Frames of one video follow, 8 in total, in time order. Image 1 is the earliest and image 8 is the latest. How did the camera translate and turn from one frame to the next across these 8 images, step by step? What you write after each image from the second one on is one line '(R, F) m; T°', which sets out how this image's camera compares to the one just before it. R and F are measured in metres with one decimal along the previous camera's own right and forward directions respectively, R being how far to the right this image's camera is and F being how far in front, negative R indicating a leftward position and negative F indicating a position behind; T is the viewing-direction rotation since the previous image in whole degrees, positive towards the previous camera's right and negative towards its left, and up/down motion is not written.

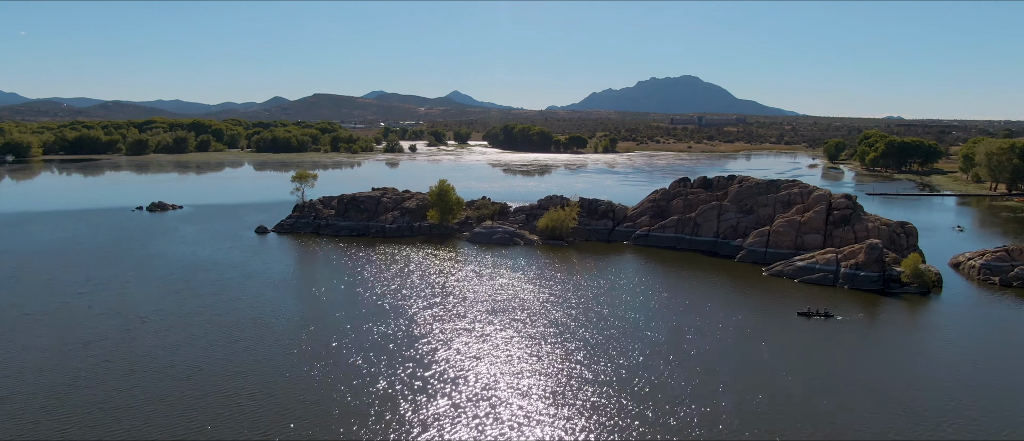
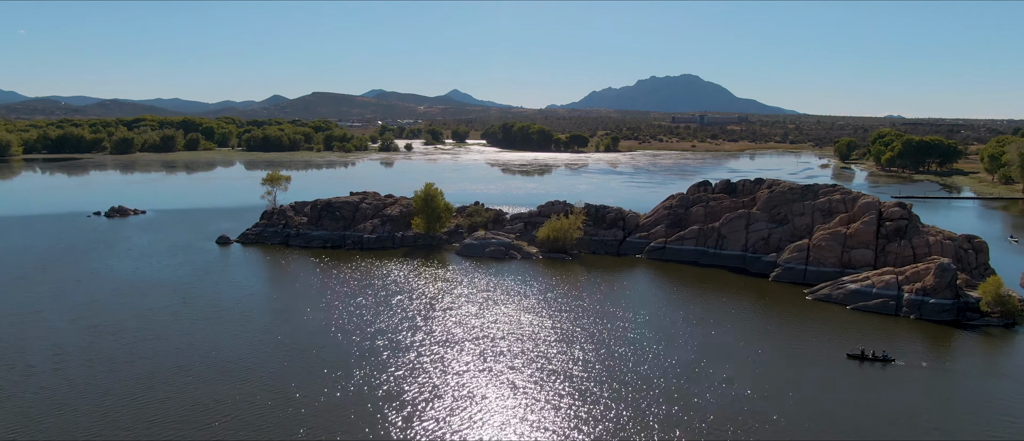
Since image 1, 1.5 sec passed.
(+0.3, +7.6) m; 0°
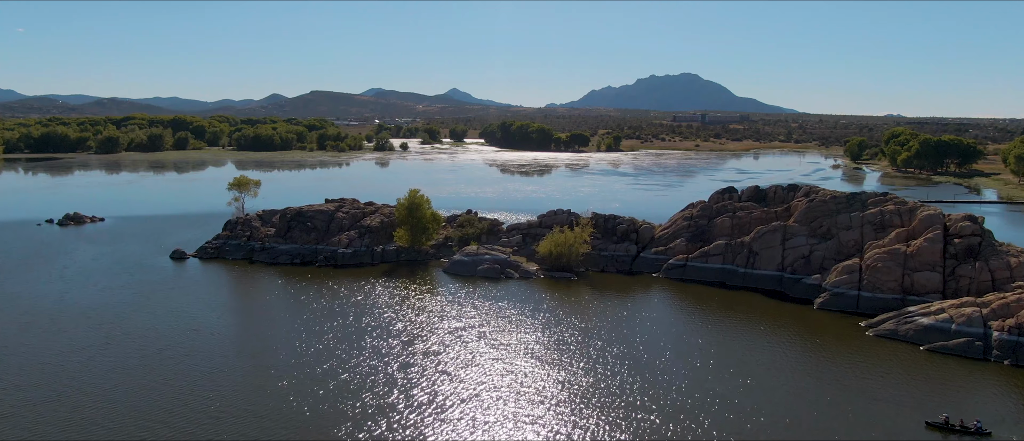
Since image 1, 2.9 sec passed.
(+0.2, +7.0) m; 0°
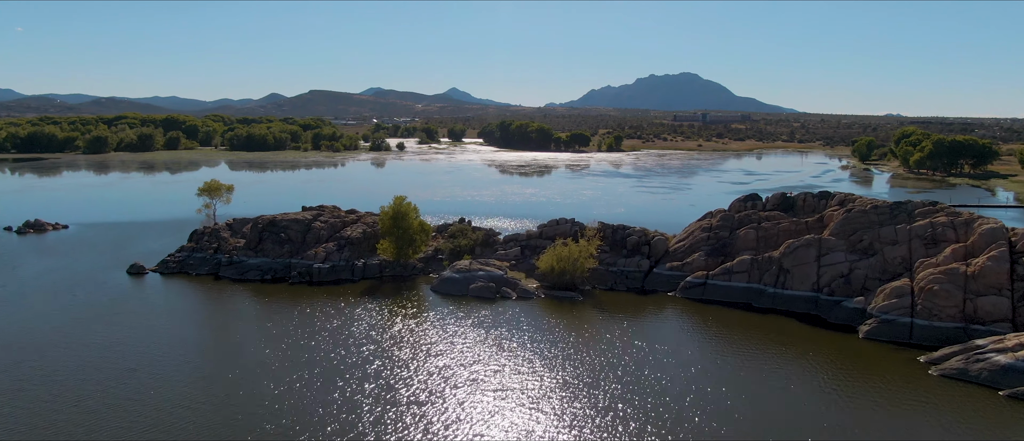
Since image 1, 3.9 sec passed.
(+0.1, +5.1) m; 0°
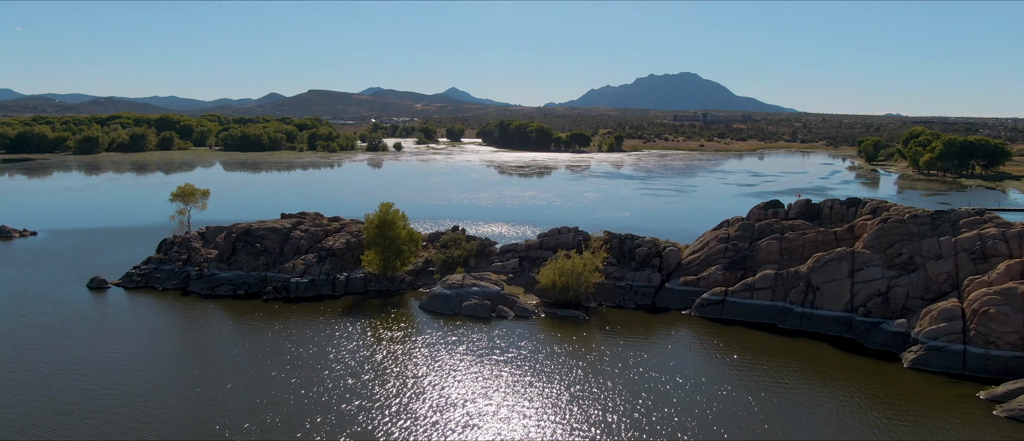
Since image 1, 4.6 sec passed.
(+0.1, +3.8) m; 0°
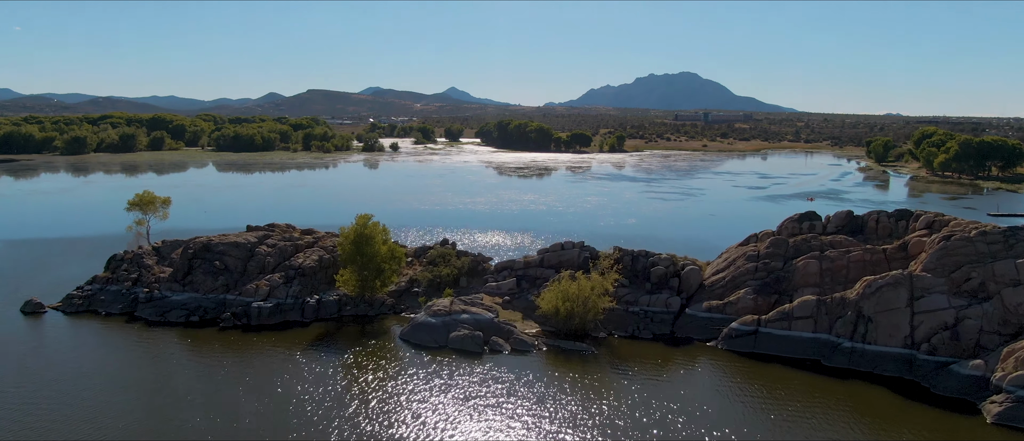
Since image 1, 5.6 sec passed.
(+0.1, +5.1) m; 0°
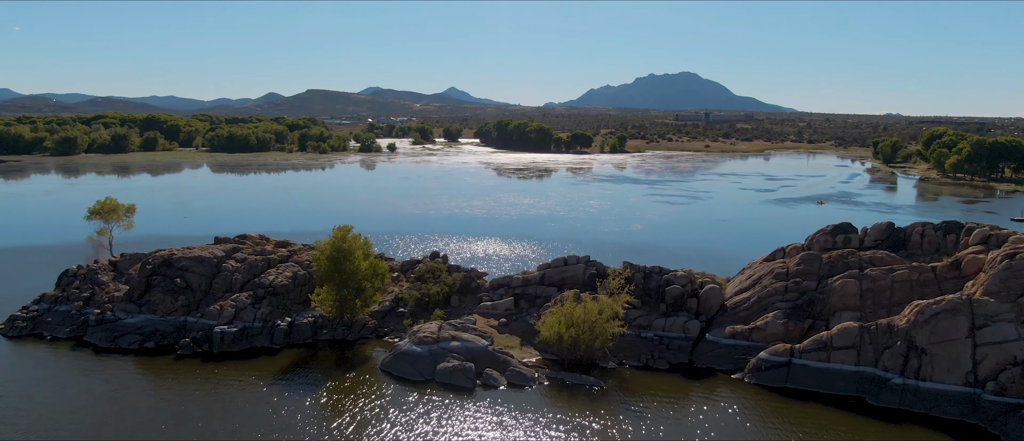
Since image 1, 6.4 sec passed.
(+0.1, +3.8) m; 0°
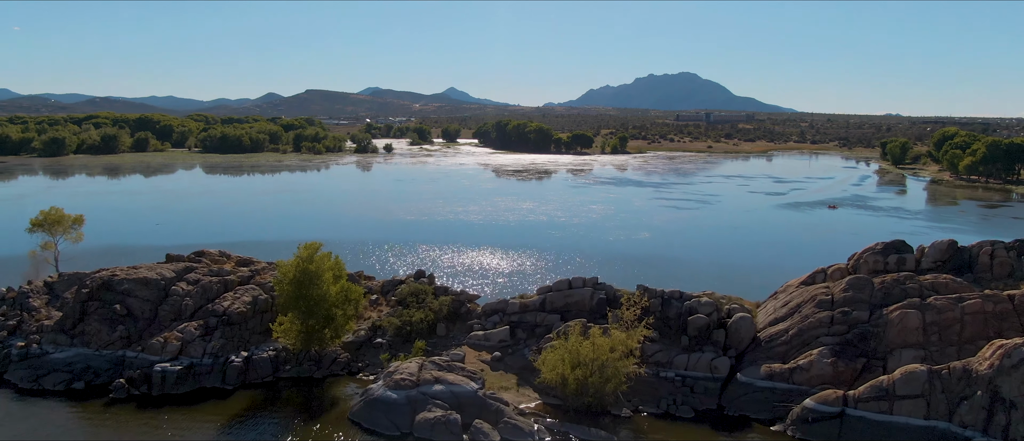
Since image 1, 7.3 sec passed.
(+0.1, +4.4) m; 0°
